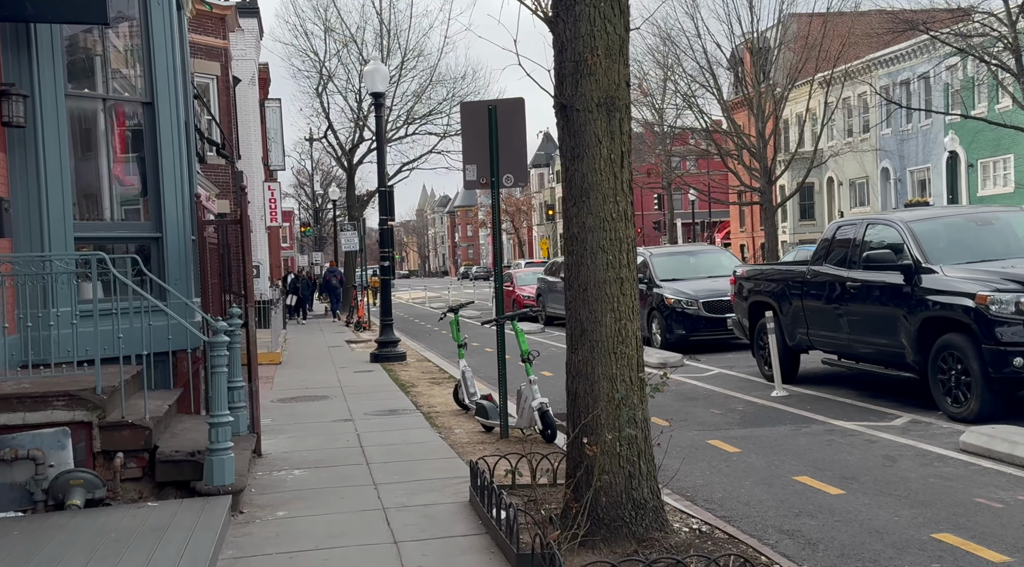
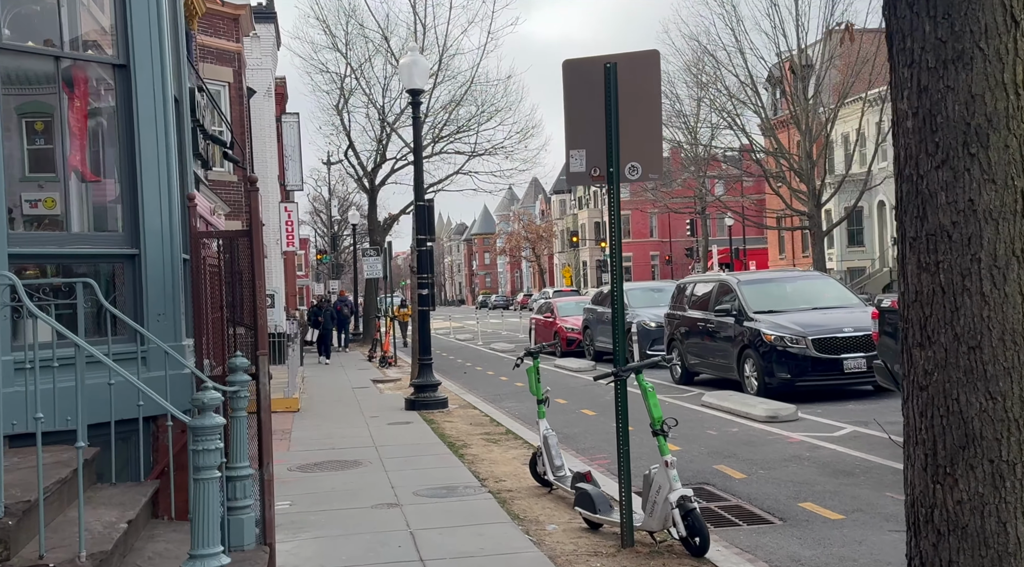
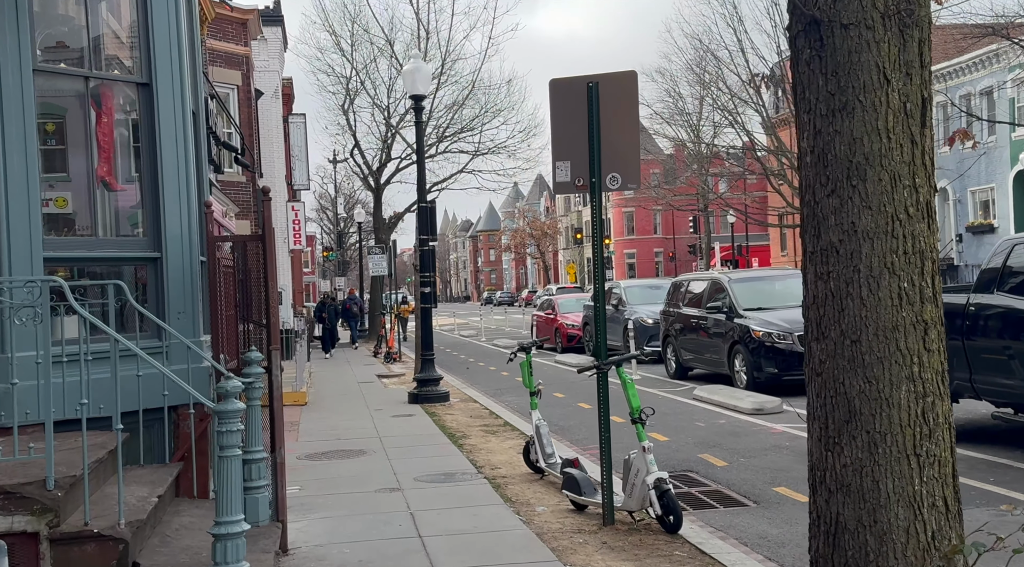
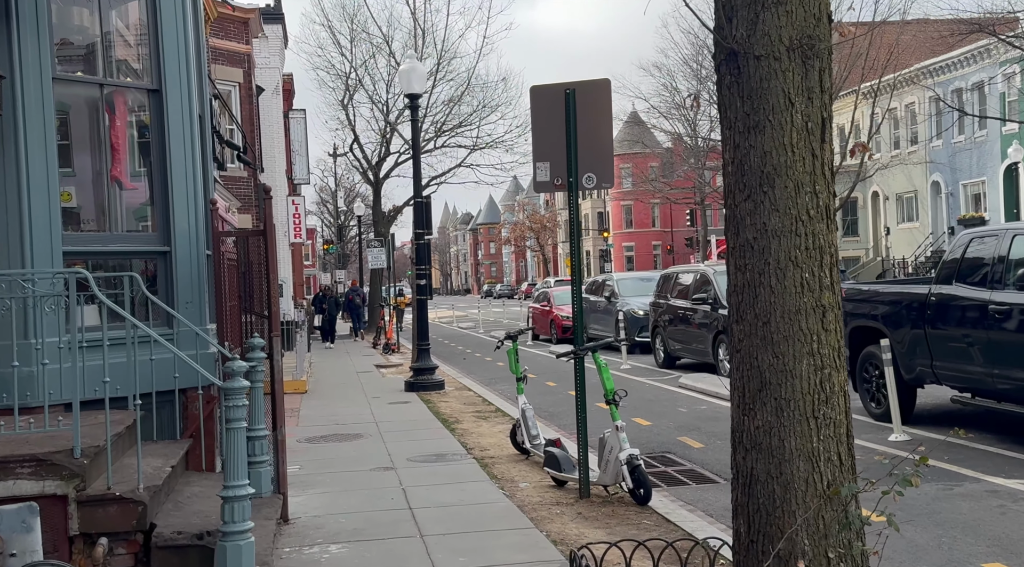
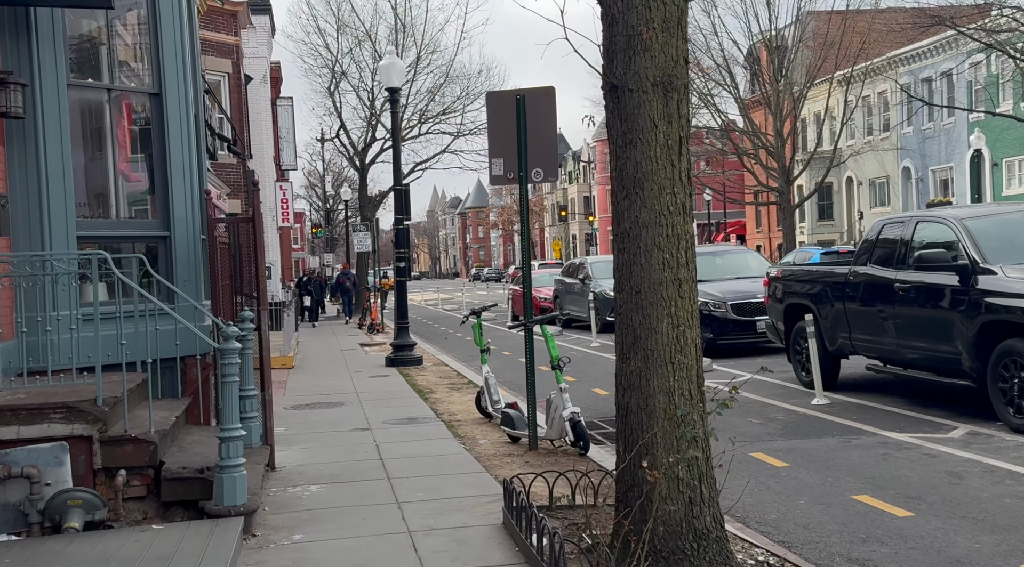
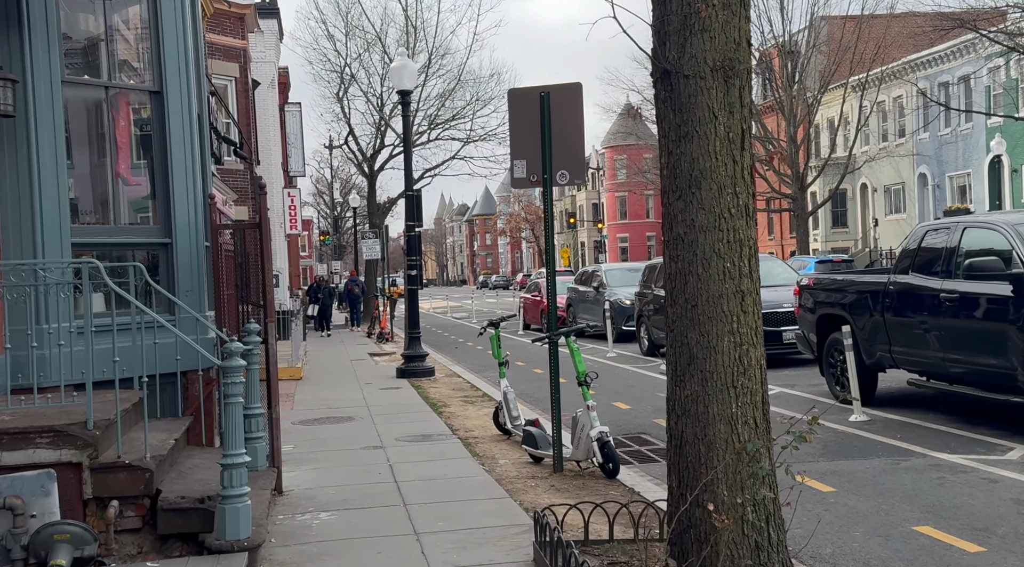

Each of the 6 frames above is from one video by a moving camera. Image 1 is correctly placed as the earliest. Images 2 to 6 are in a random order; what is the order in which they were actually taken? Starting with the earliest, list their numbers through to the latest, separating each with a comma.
5, 6, 4, 3, 2
